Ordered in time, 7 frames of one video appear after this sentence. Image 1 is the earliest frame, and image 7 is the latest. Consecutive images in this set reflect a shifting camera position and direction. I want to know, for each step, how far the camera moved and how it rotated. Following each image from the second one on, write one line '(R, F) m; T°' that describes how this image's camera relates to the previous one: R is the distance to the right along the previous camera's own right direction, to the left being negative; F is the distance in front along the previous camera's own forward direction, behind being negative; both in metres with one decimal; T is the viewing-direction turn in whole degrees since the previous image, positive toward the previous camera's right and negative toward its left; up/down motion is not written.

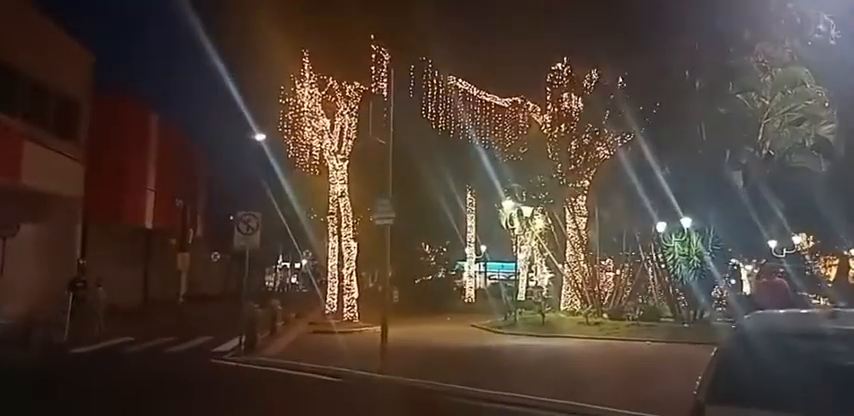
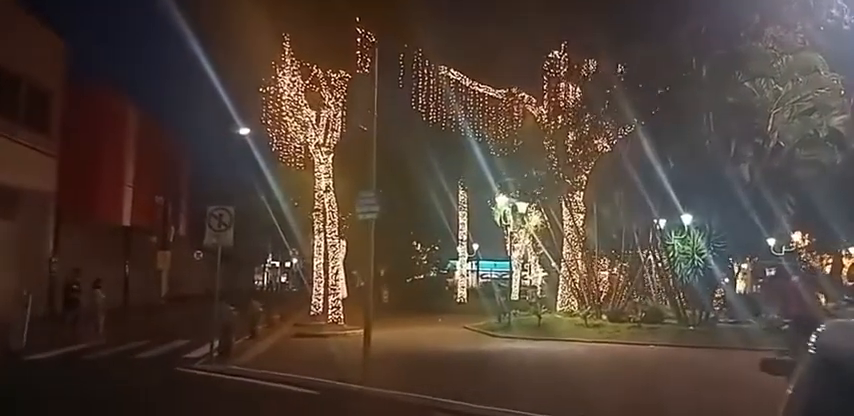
(+0.1, +1.7) m; 0°
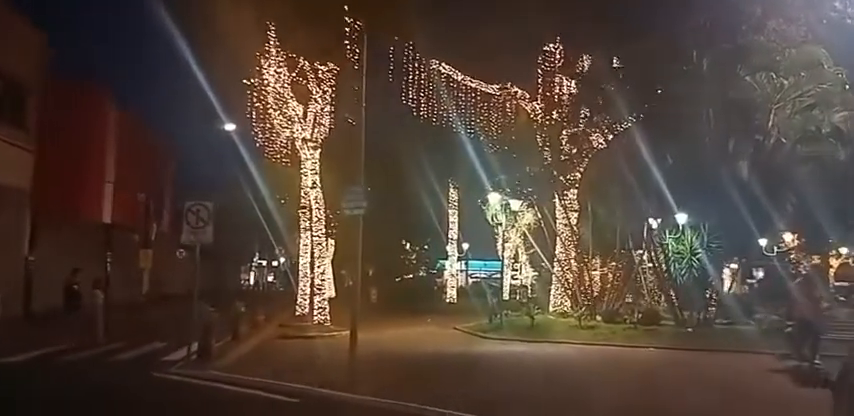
(0.0, +0.9) m; +1°
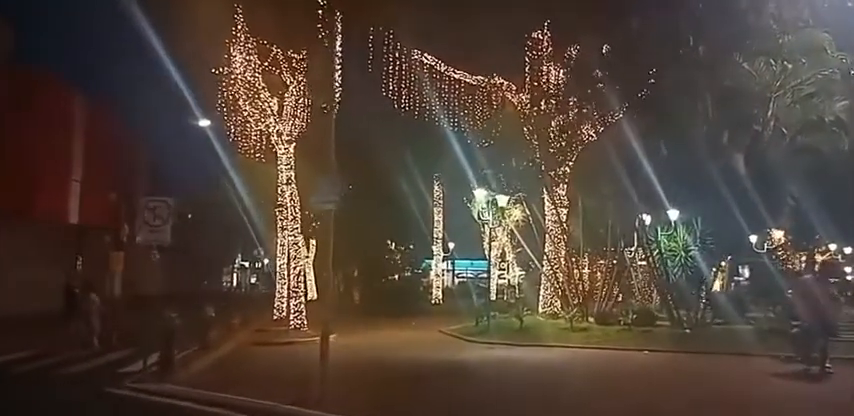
(+0.1, +1.5) m; +1°
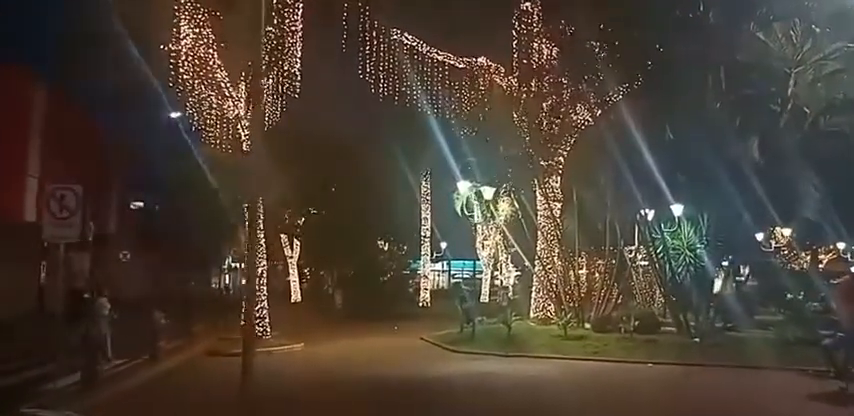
(+0.6, +3.0) m; 0°
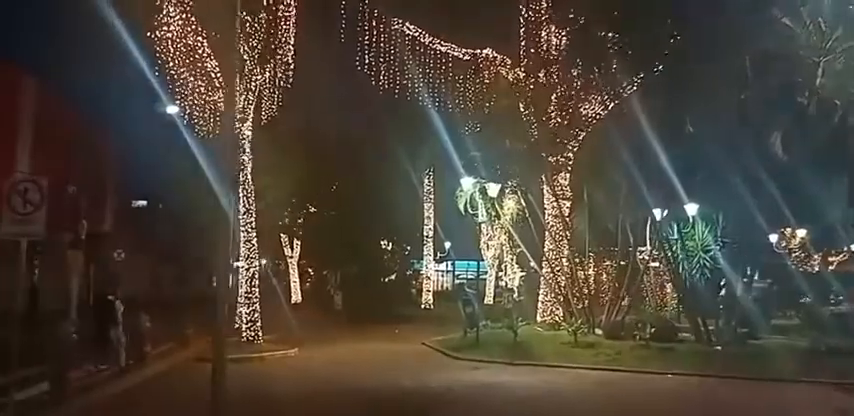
(+0.1, +1.4) m; 0°
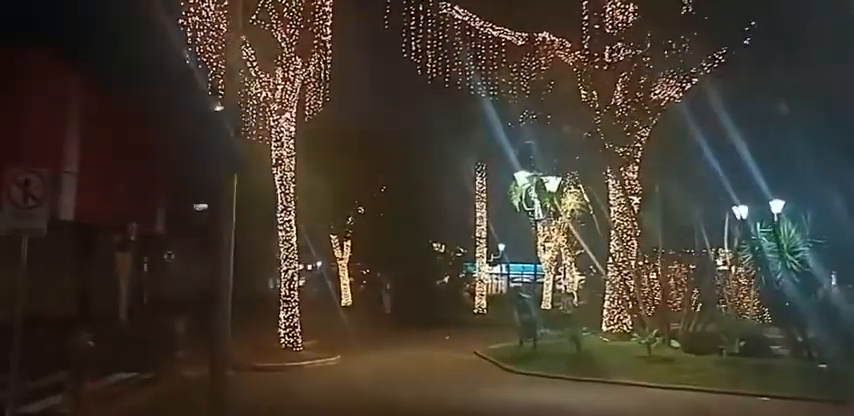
(0.0, +2.3) m; -3°
